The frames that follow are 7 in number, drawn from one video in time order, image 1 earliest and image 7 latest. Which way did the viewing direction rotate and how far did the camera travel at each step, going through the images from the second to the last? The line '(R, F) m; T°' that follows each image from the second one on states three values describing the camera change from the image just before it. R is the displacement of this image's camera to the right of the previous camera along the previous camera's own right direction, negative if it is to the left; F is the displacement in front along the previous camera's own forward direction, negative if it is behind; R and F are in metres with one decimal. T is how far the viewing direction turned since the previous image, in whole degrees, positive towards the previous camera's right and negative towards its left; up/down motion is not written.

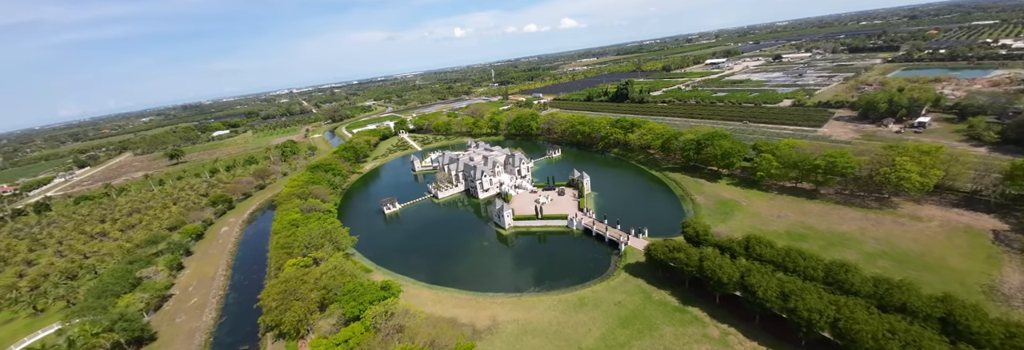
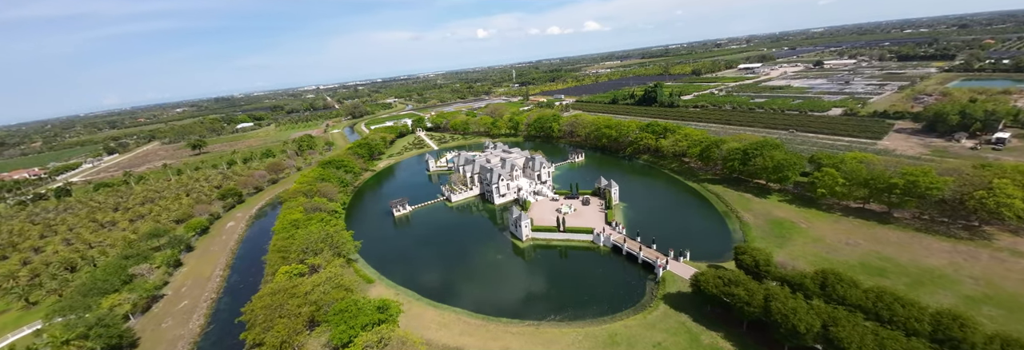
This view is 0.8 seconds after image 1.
(-0.7, +5.4) m; -3°
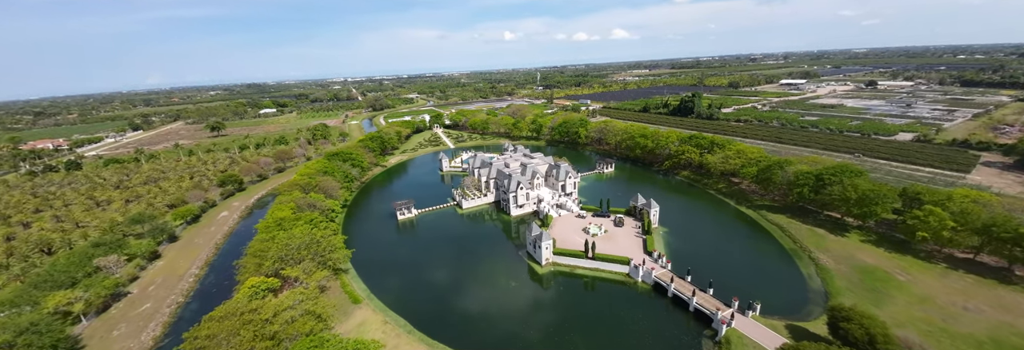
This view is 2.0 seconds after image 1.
(-0.9, +7.4) m; -3°
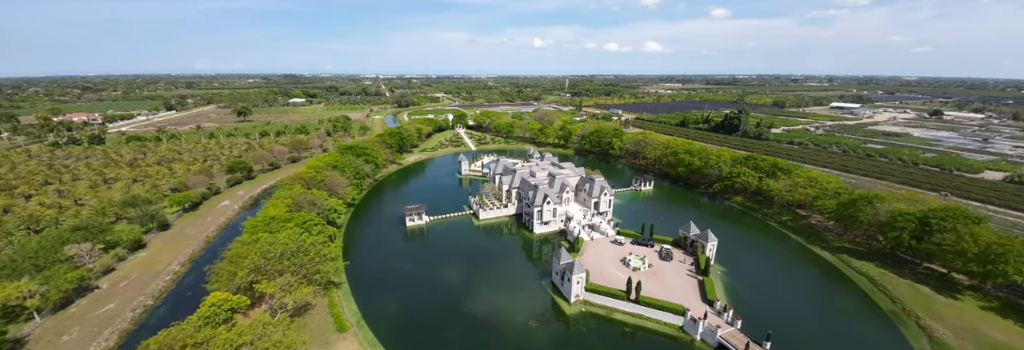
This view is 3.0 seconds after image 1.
(-1.2, +6.7) m; -4°
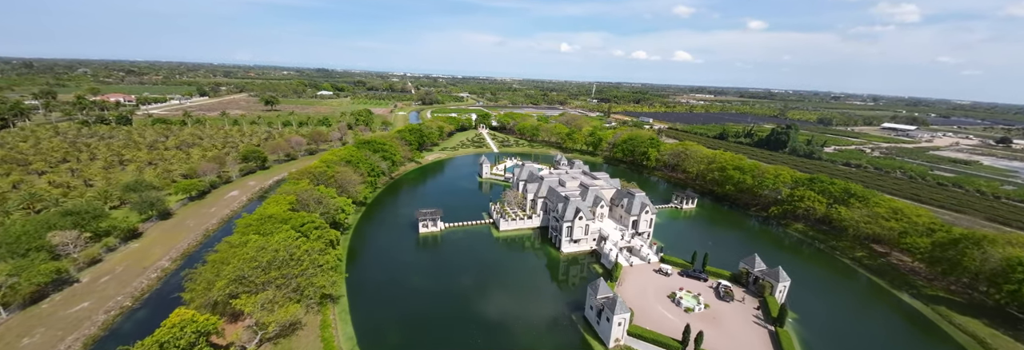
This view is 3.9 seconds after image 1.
(-1.4, +5.3) m; -3°
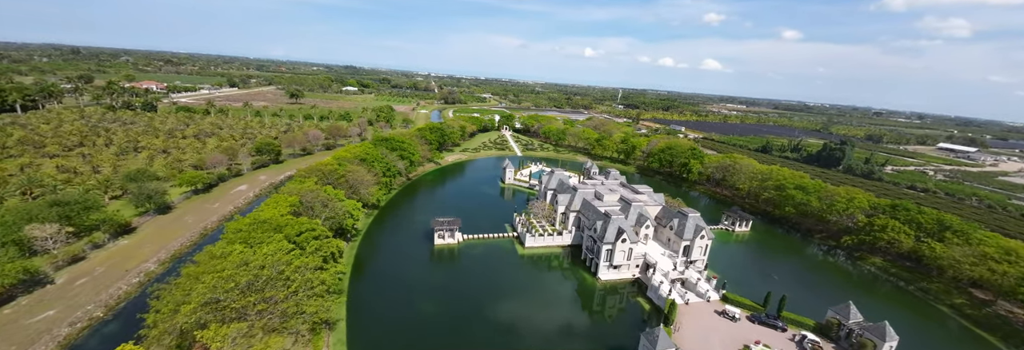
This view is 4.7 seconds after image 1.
(-1.7, +5.3) m; -3°
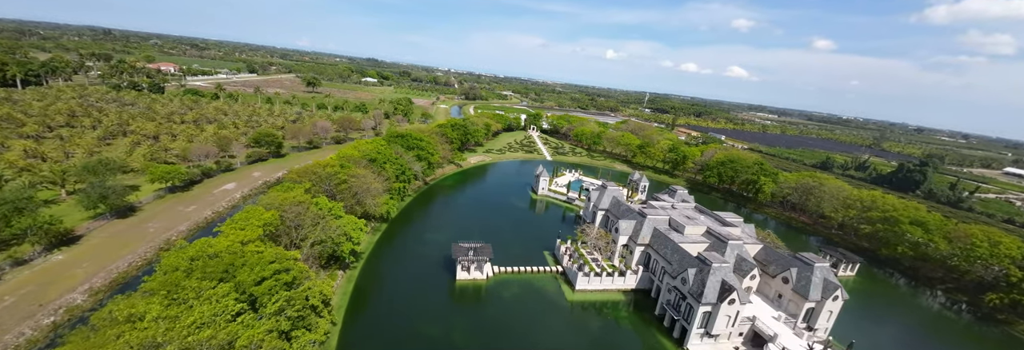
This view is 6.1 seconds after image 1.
(-3.4, +8.7) m; -3°
